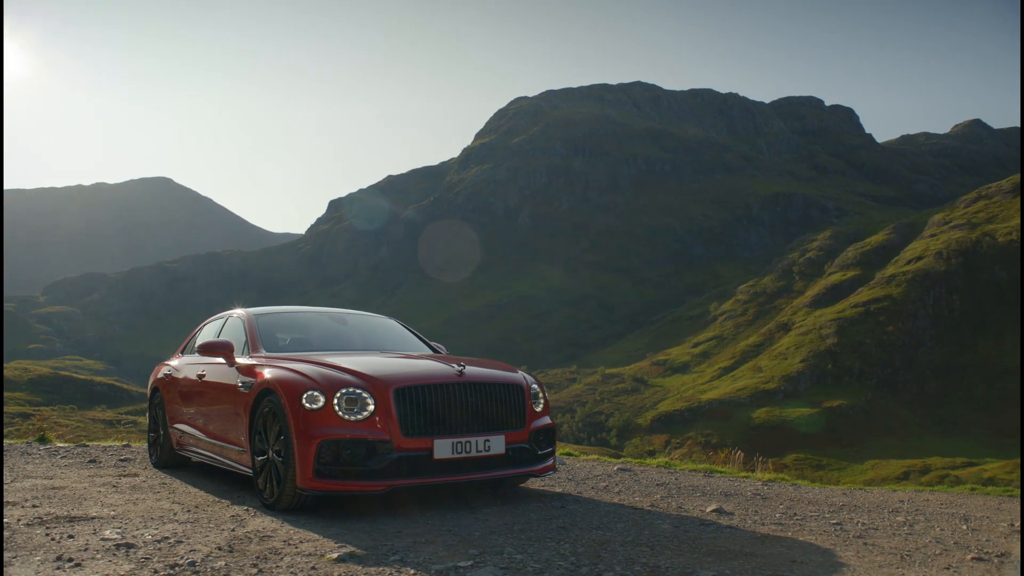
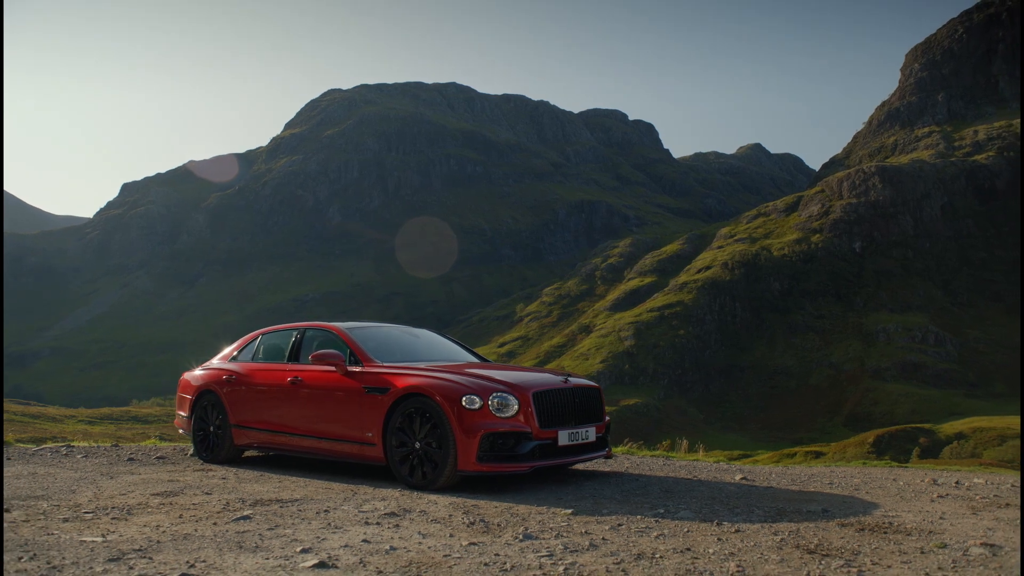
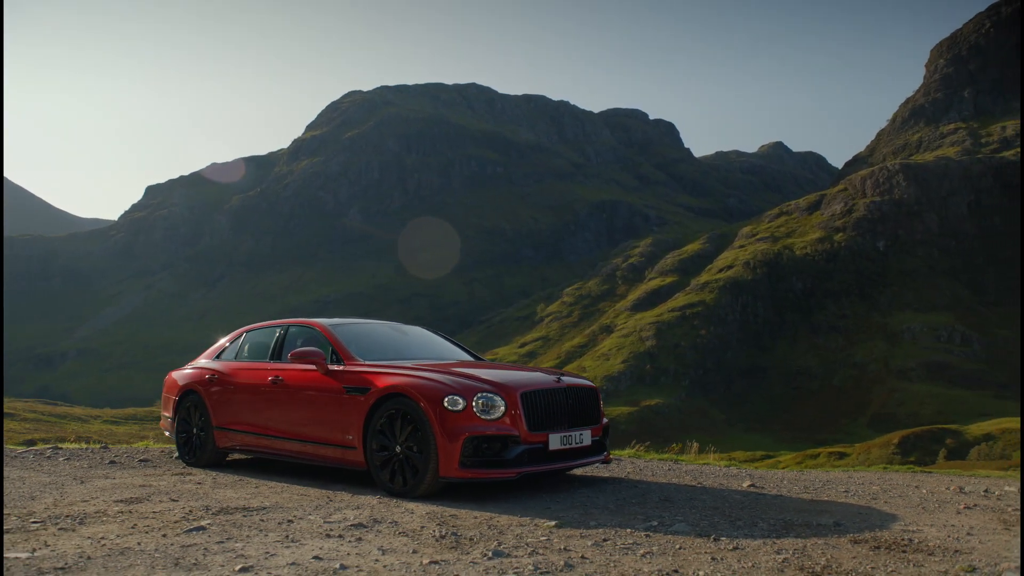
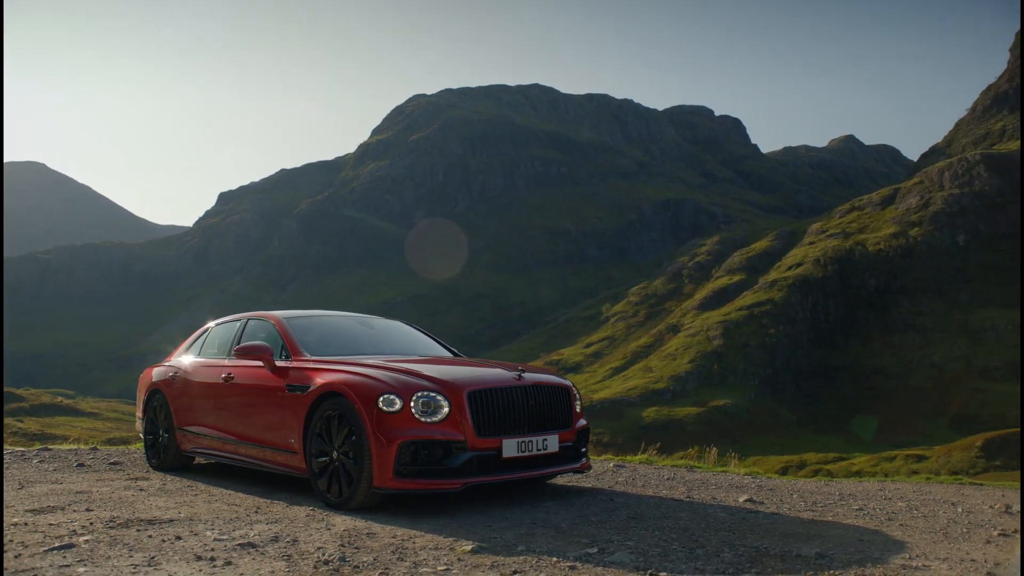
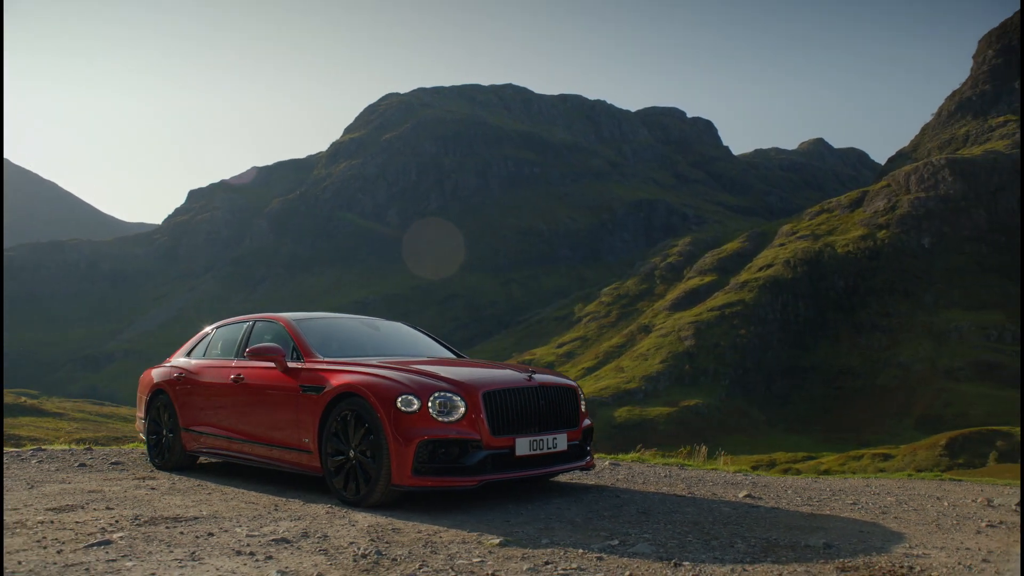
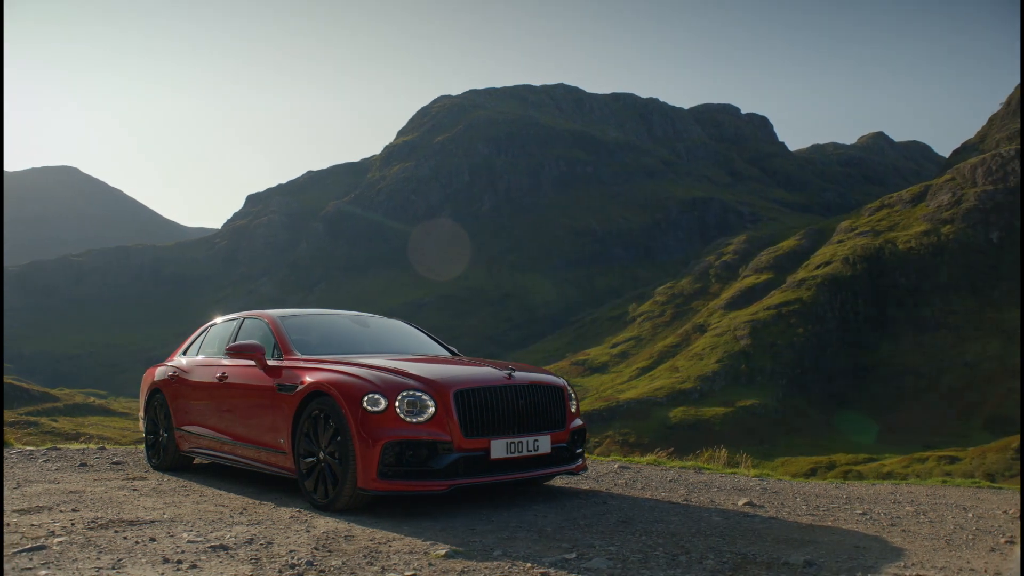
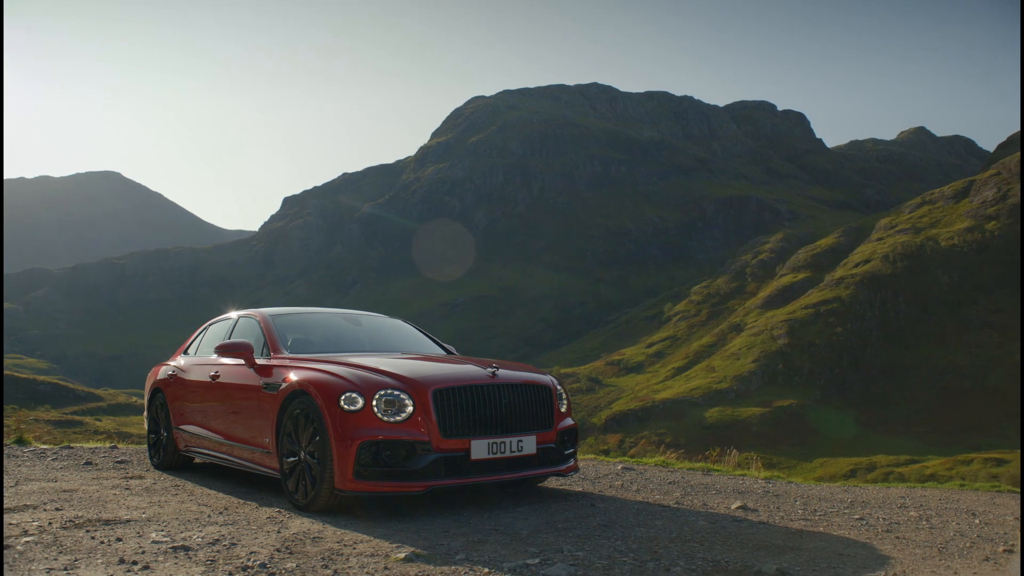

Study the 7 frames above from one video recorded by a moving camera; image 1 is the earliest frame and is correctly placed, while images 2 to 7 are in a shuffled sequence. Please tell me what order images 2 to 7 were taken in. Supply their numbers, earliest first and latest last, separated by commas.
7, 6, 4, 5, 3, 2
